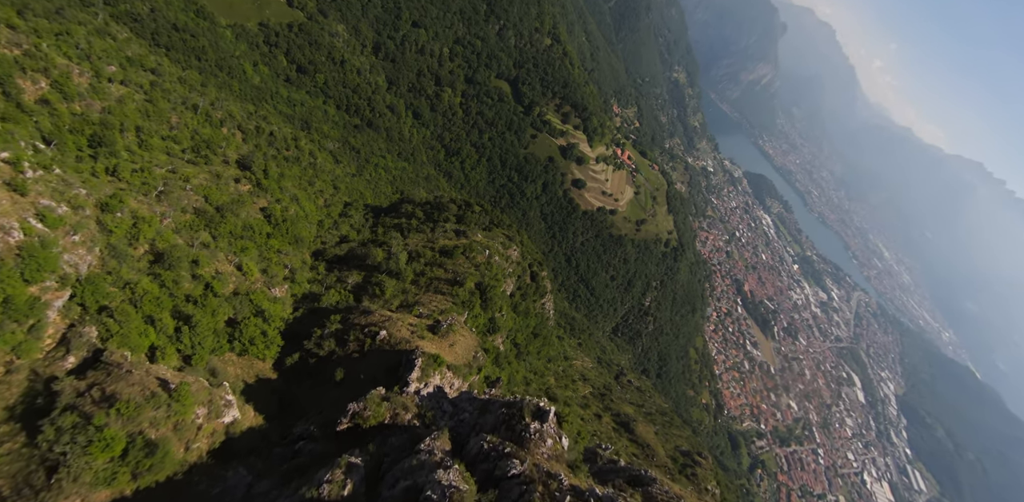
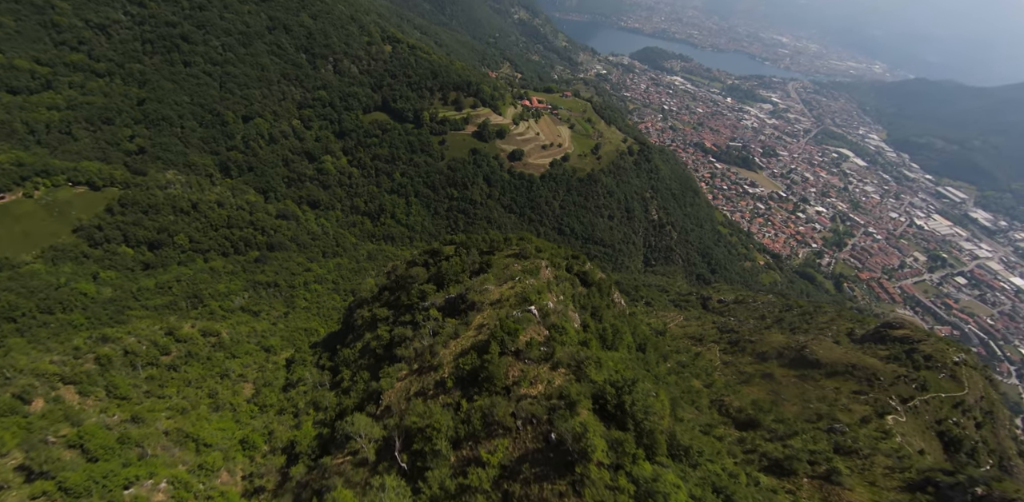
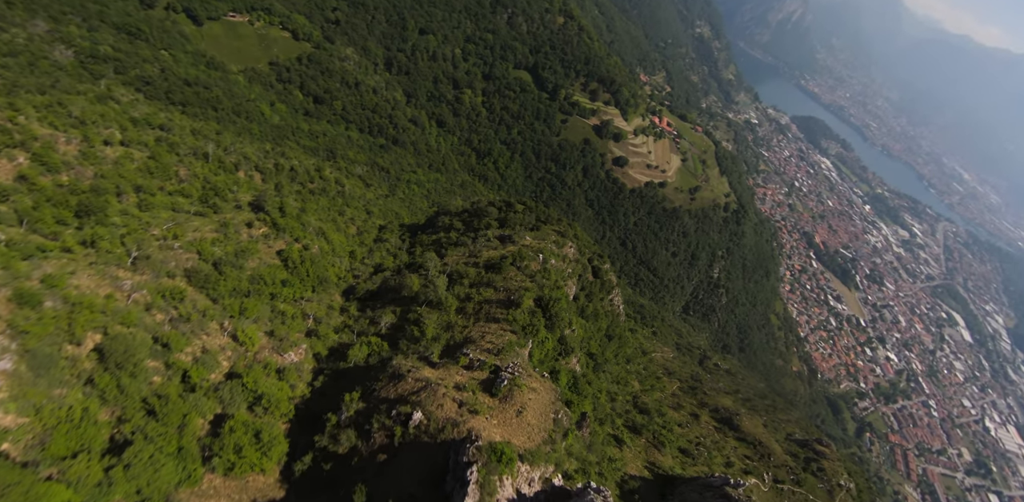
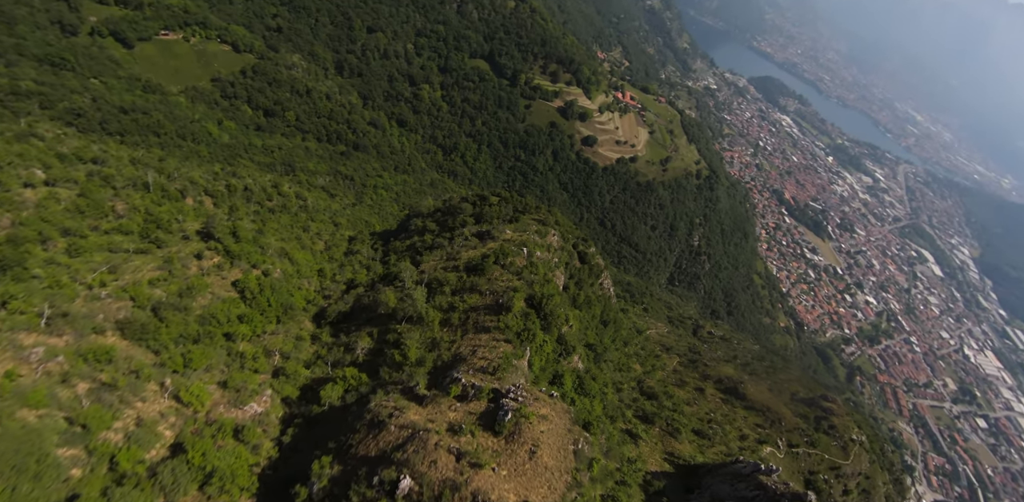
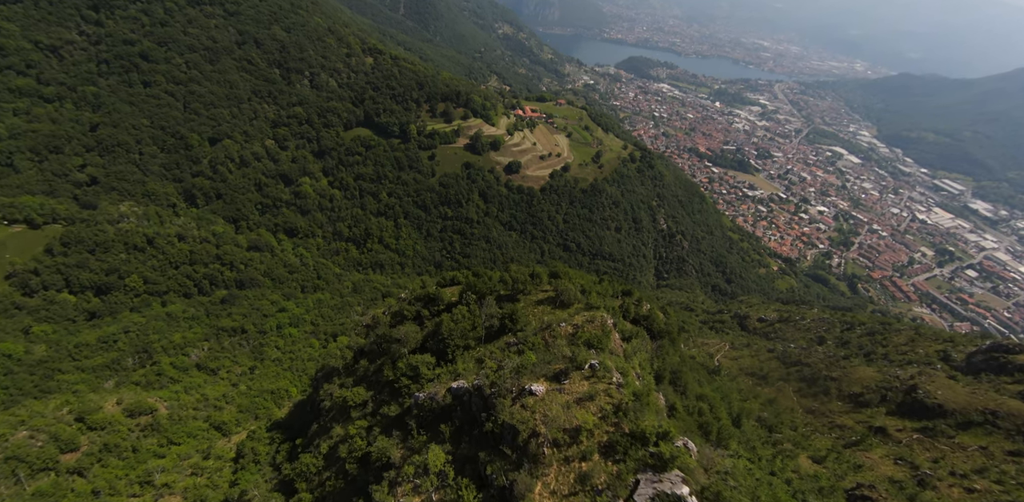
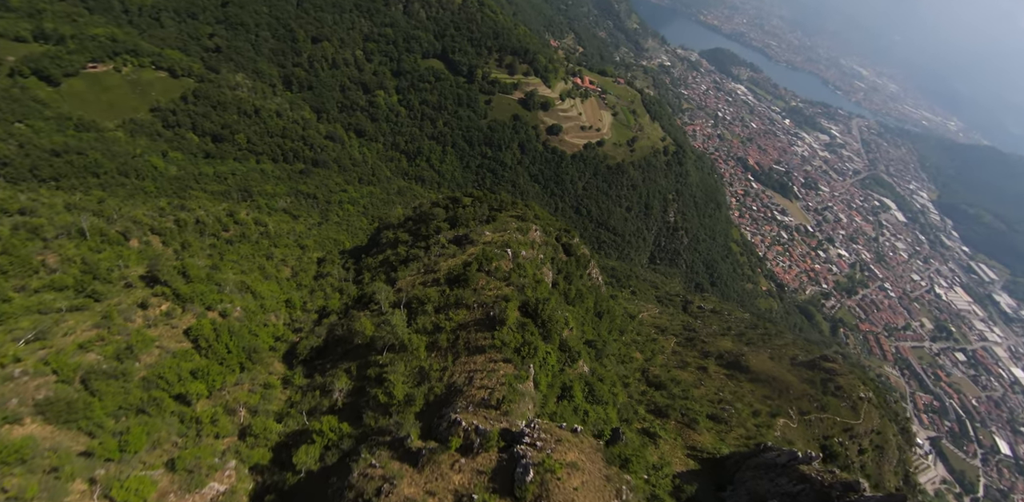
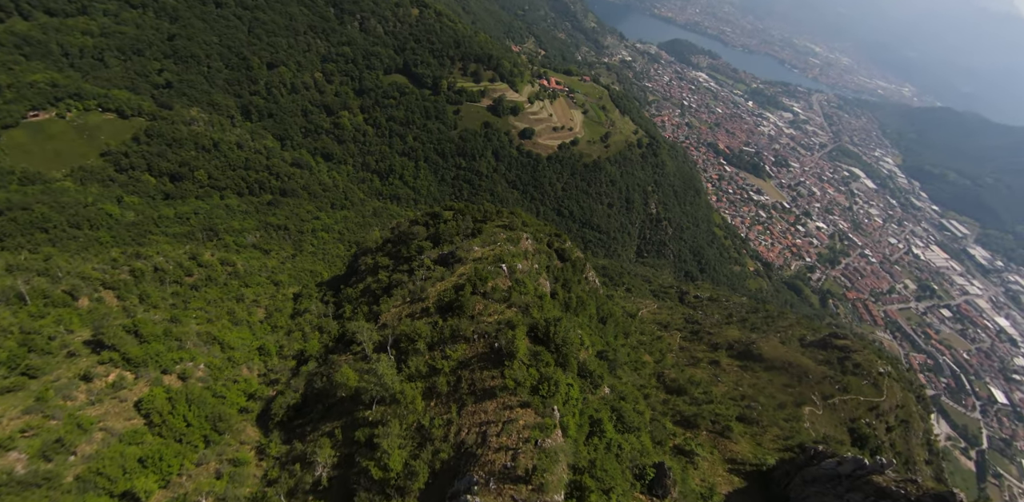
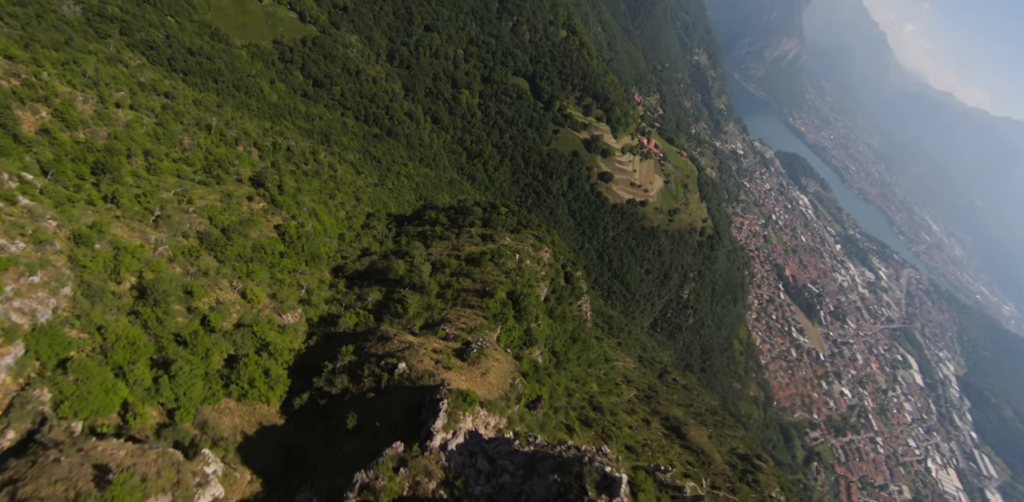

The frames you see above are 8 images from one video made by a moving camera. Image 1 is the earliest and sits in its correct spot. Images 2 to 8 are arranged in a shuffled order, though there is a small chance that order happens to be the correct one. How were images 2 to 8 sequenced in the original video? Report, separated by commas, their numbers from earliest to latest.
8, 3, 4, 6, 7, 2, 5
